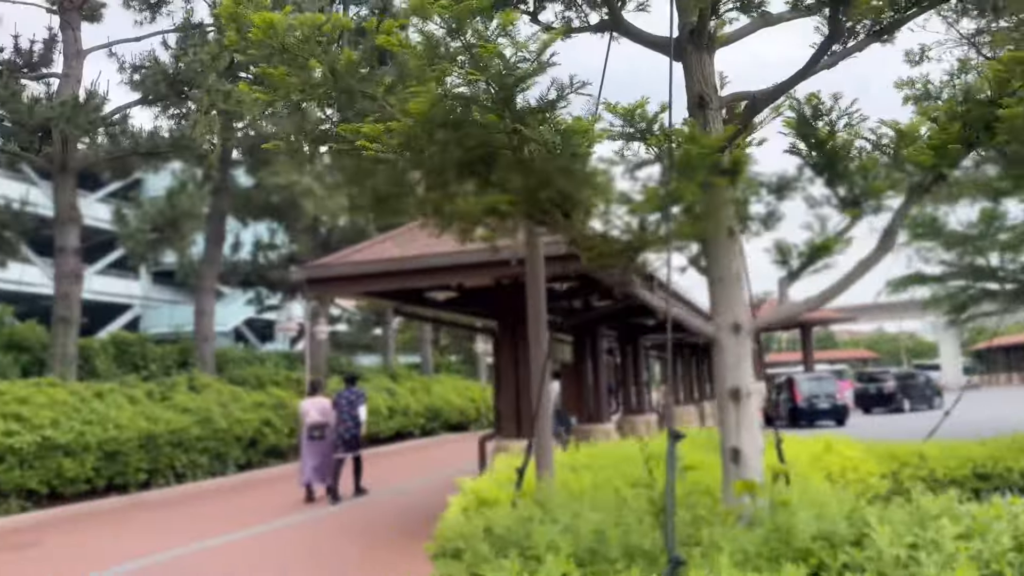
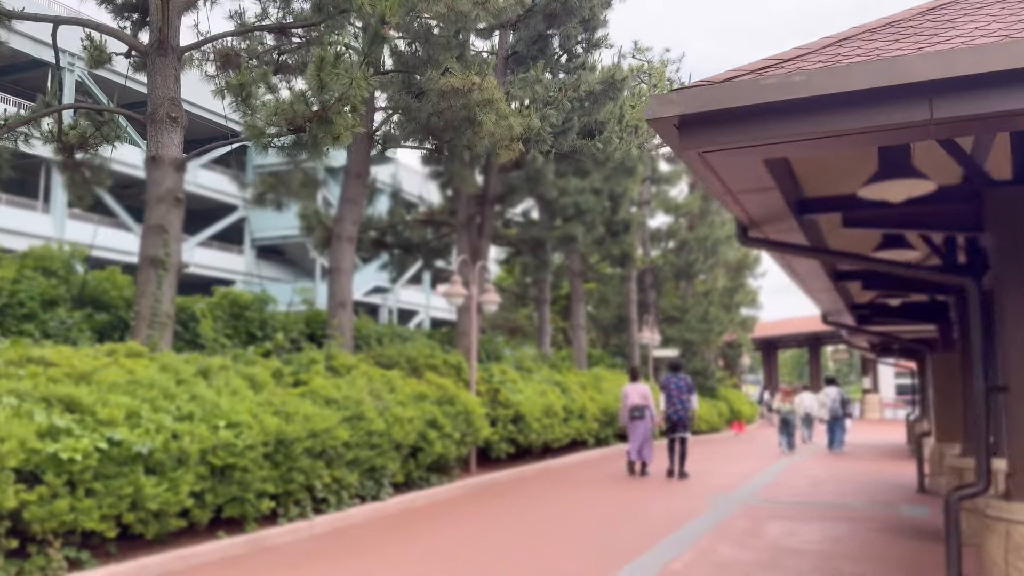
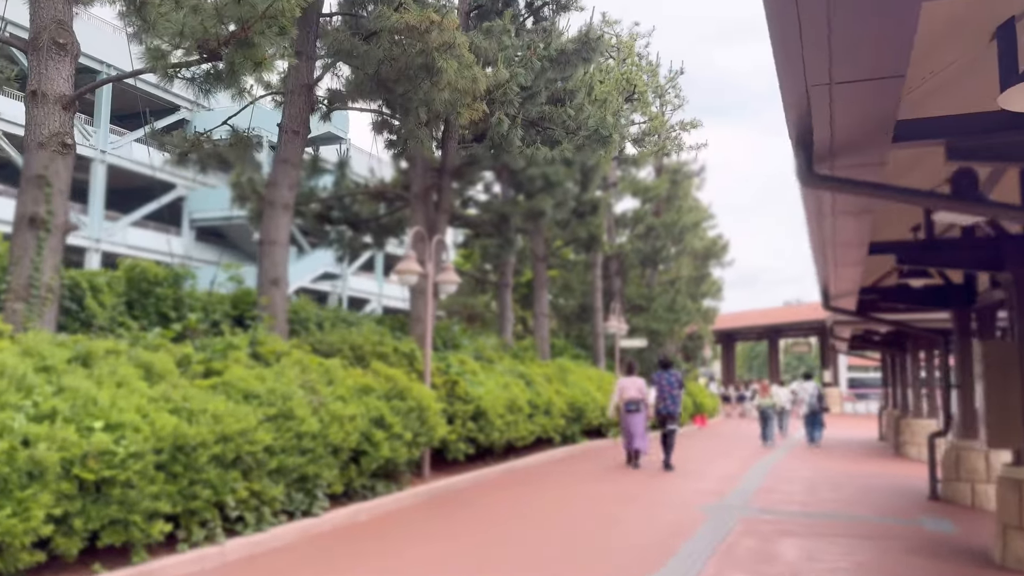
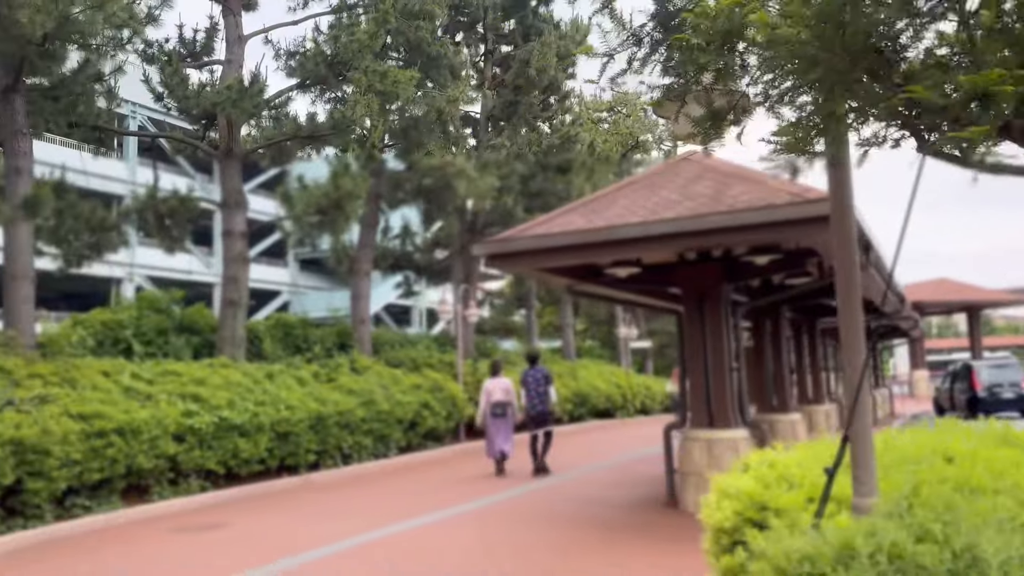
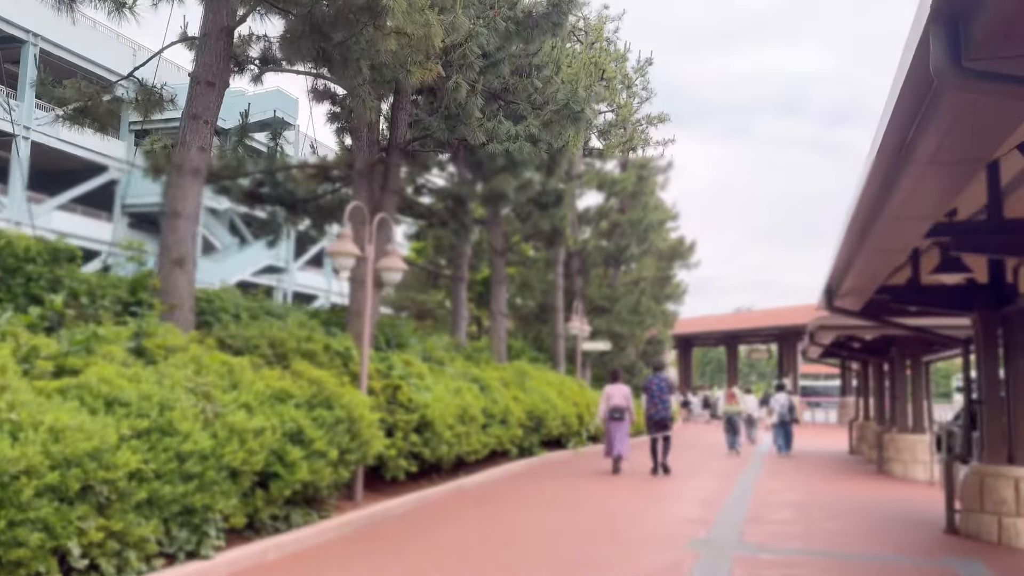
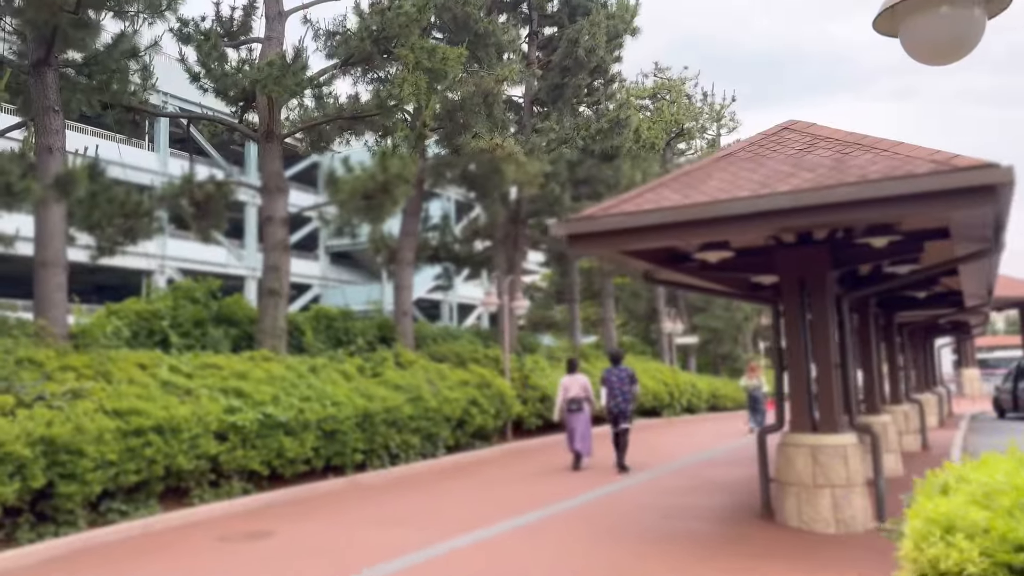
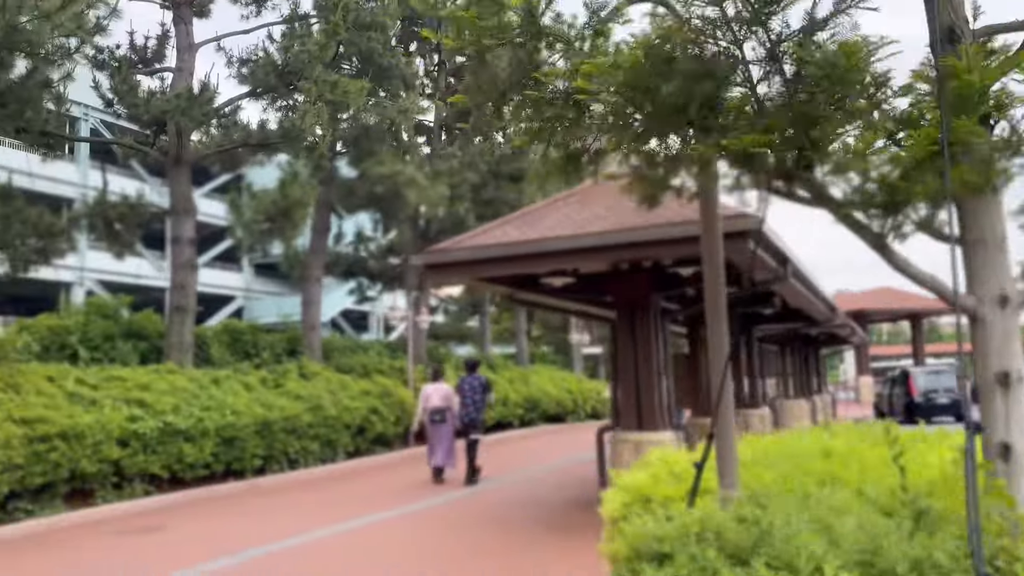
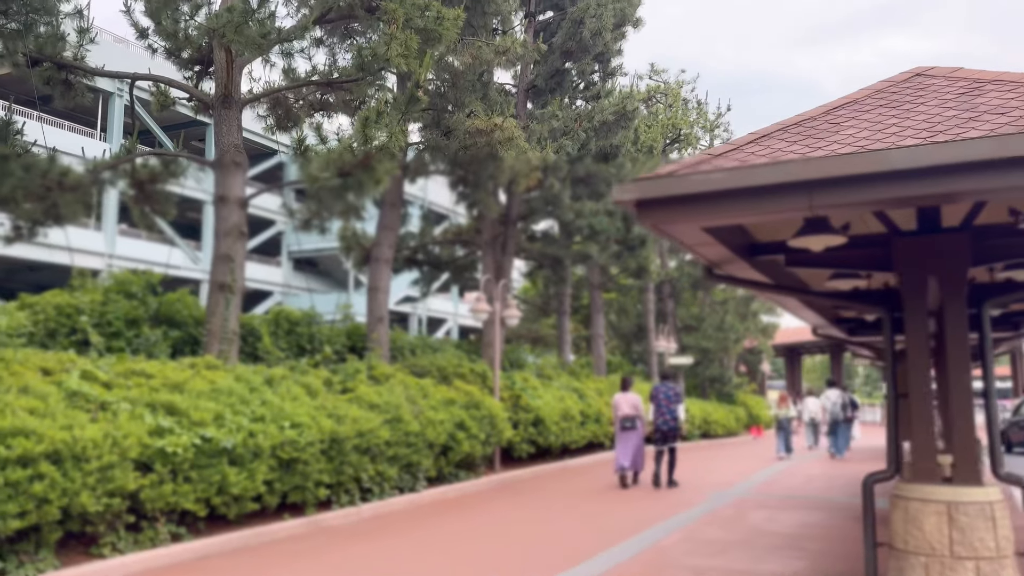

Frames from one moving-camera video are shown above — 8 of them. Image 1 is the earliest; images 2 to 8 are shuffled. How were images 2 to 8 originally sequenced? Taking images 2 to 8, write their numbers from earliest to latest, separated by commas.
7, 4, 6, 8, 2, 3, 5
